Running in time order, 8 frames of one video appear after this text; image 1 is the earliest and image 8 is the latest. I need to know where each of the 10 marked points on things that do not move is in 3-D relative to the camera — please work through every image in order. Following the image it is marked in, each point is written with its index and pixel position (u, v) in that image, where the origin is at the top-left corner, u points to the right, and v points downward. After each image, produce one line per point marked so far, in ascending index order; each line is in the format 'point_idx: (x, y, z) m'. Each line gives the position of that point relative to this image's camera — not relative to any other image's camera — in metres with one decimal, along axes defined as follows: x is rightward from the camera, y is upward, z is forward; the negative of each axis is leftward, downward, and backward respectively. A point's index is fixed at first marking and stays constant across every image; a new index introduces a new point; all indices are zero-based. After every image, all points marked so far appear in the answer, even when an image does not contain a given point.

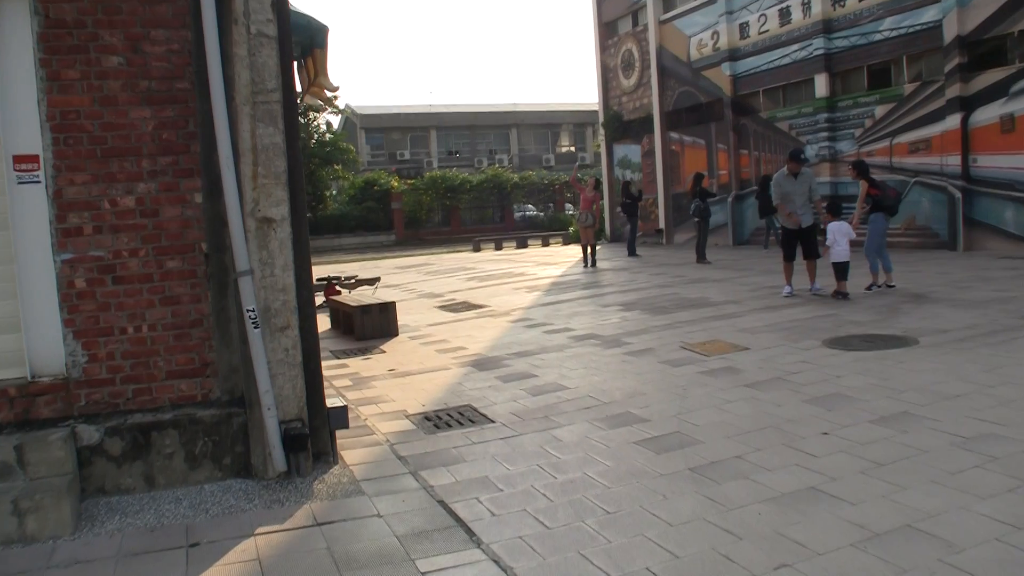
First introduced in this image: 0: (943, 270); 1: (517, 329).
0: (+4.2, +0.2, +12.6) m
1: (0.0, -0.3, +9.6) m
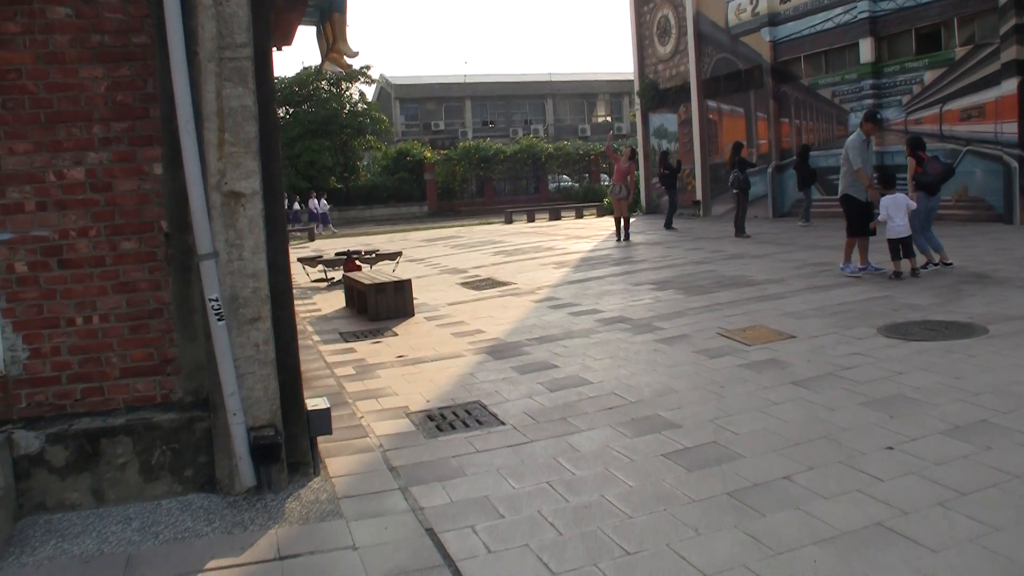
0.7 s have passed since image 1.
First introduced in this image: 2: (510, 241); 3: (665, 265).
0: (+4.5, +0.4, +11.8) m
1: (+0.2, -0.2, +8.8) m
2: (0.0, +0.6, +17.3) m
3: (+1.3, +0.2, +11.3) m
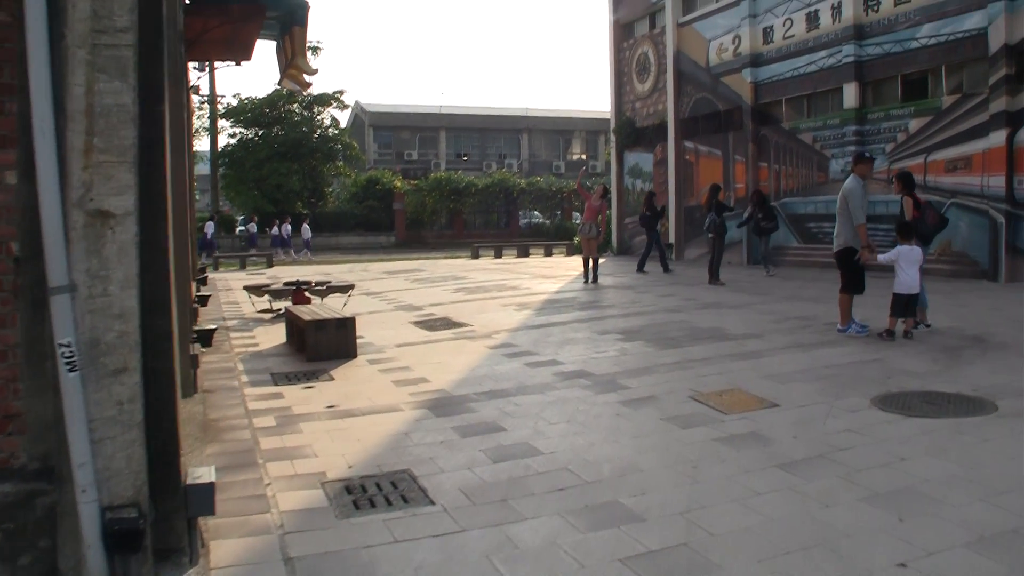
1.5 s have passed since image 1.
0: (+4.1, -0.2, +11.0) m
1: (-0.1, -0.4, +8.0) m
2: (-0.5, +0.1, +16.4) m
3: (+1.0, -0.2, +10.5) m
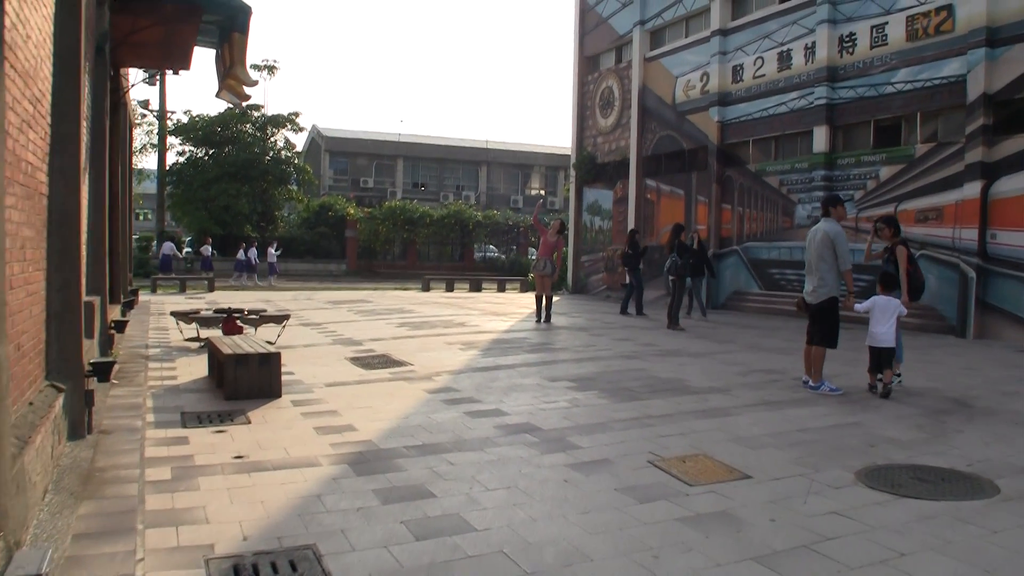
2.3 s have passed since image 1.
0: (+3.7, -0.6, +10.4) m
1: (-0.4, -0.7, +7.2) m
2: (-1.1, -0.3, +15.6) m
3: (+0.6, -0.5, +9.8) m
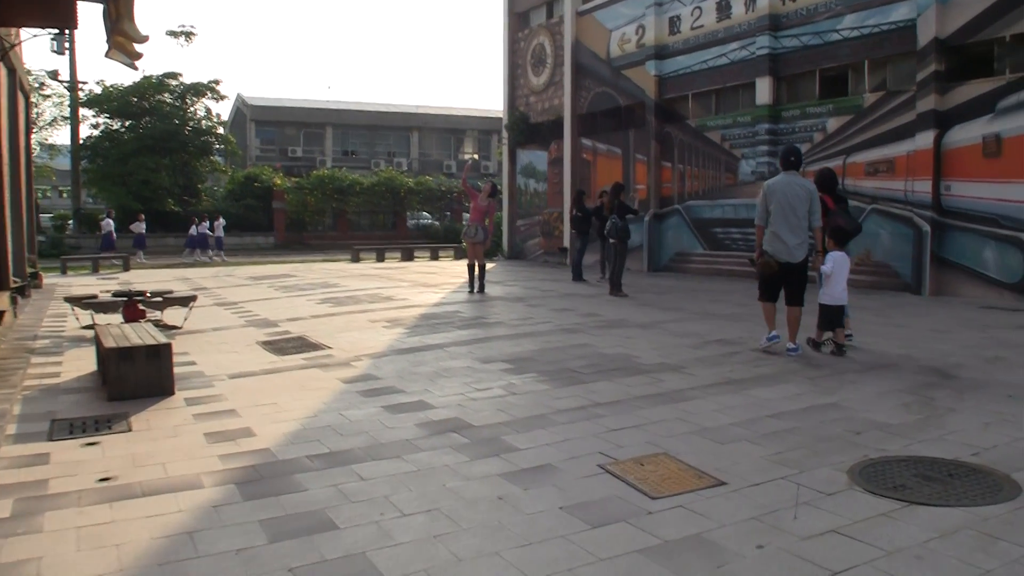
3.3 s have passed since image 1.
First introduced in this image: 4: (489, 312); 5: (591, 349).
0: (+3.2, -0.3, +9.6) m
1: (-0.8, -0.5, +6.3) m
2: (-1.9, 0.0, +14.6) m
3: (+0.1, -0.3, +8.9) m
4: (-0.2, -0.2, +10.6) m
5: (+0.5, -0.4, +7.8) m
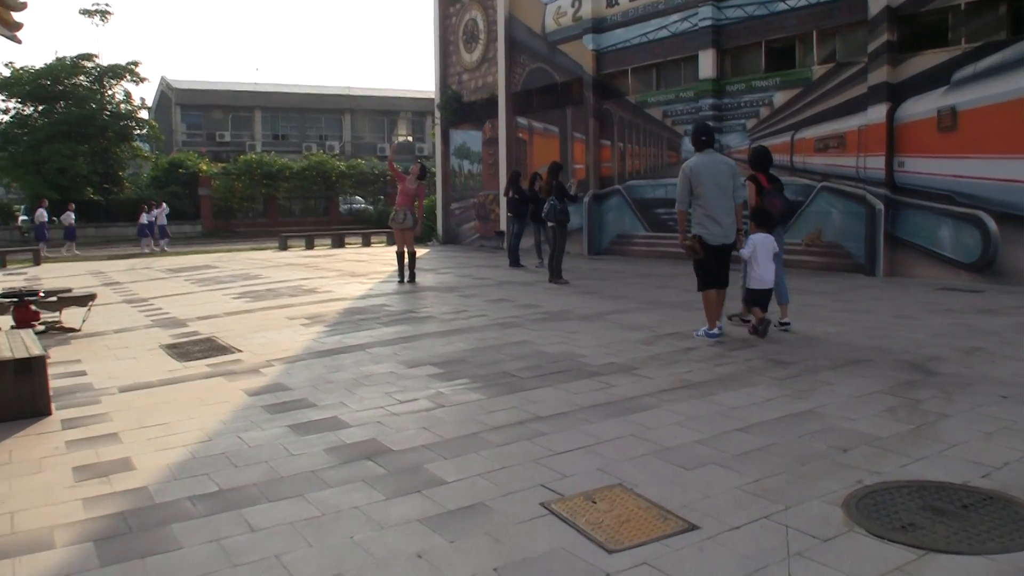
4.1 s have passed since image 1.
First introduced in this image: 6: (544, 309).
0: (+2.7, -0.2, +9.0) m
1: (-1.1, -0.5, +5.4) m
2: (-2.6, +0.1, +13.7) m
3: (-0.3, -0.3, +8.1) m
4: (-0.7, -0.1, +9.8) m
5: (+0.1, -0.3, +7.0) m
6: (+0.2, -0.1, +9.2) m
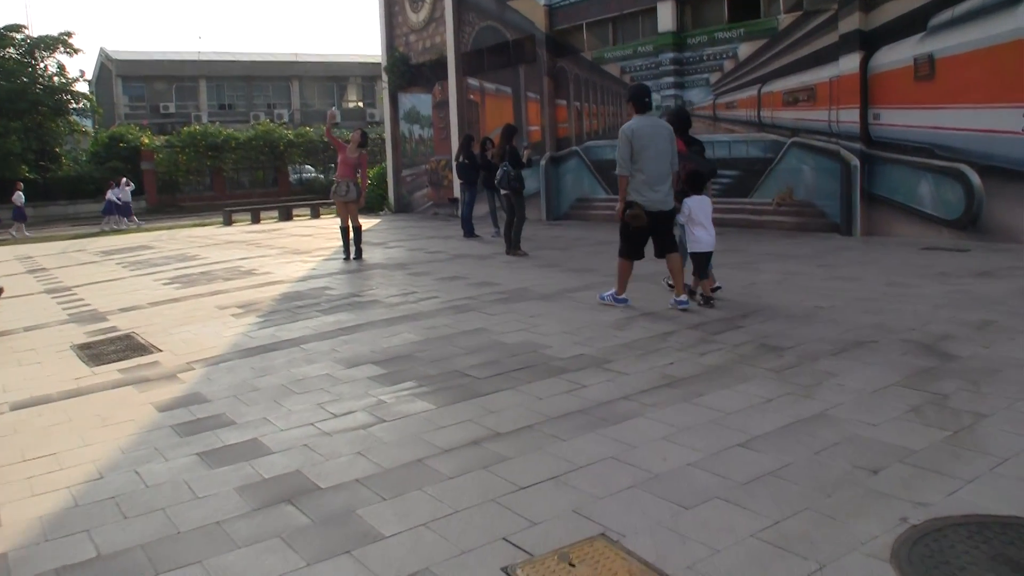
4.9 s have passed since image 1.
0: (+2.4, +0.1, +8.2) m
1: (-1.3, -0.5, +4.6) m
2: (-3.0, +0.3, +12.8) m
3: (-0.6, -0.2, +7.2) m
4: (-1.0, 0.0, +8.9) m
5: (-0.1, -0.2, +6.2) m
6: (-0.1, 0.0, +8.3) m
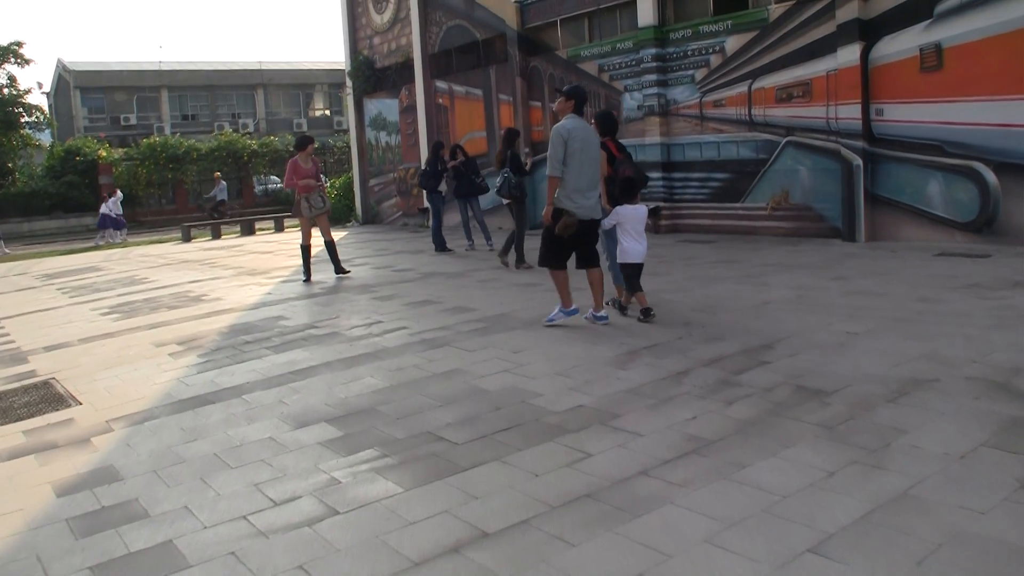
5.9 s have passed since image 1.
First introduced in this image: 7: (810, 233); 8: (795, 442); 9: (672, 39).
0: (+2.3, 0.0, +7.3) m
1: (-1.3, -0.7, +3.5) m
2: (-3.3, +0.1, +11.7) m
3: (-0.7, -0.3, +6.2) m
4: (-1.2, -0.2, +7.9) m
5: (-0.2, -0.4, +5.2) m
6: (-0.2, -0.1, +7.3) m
7: (+2.7, +0.5, +11.7) m
8: (+0.8, -0.5, +3.8) m
9: (+1.7, +2.6, +13.0) m
